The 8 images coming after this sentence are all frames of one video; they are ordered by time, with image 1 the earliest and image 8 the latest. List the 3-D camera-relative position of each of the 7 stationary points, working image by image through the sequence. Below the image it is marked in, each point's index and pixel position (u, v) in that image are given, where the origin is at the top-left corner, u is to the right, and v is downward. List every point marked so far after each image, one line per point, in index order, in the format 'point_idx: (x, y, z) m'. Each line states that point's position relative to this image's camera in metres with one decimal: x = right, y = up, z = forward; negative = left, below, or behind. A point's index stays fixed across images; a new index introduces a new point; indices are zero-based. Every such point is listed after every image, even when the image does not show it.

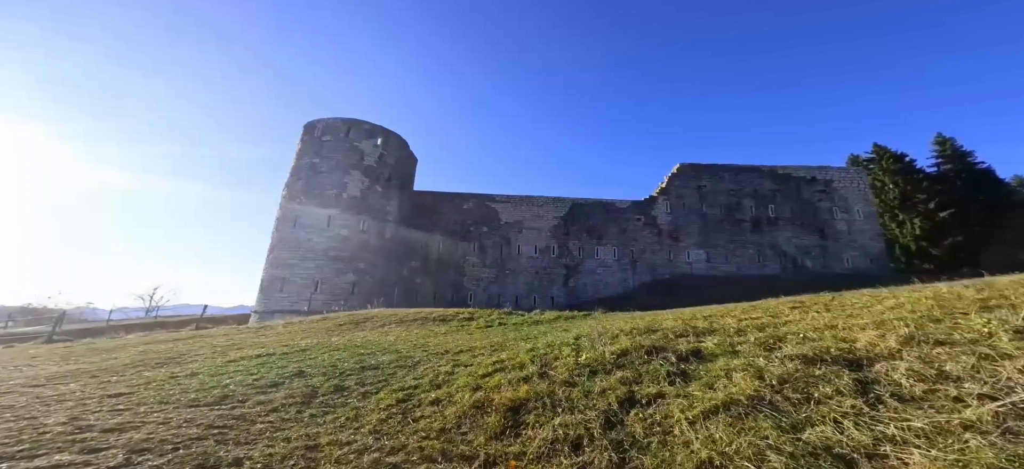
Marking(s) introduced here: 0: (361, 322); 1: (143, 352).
0: (-5.4, -3.2, +12.9) m
1: (-9.0, -2.9, +8.9) m
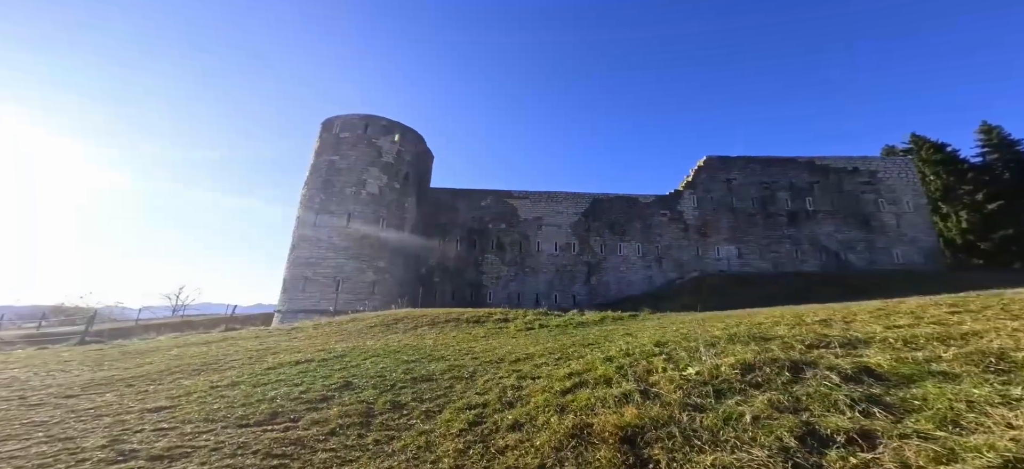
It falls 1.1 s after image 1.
0: (-4.1, -3.2, +12.5) m
1: (-8.0, -2.9, +8.6) m
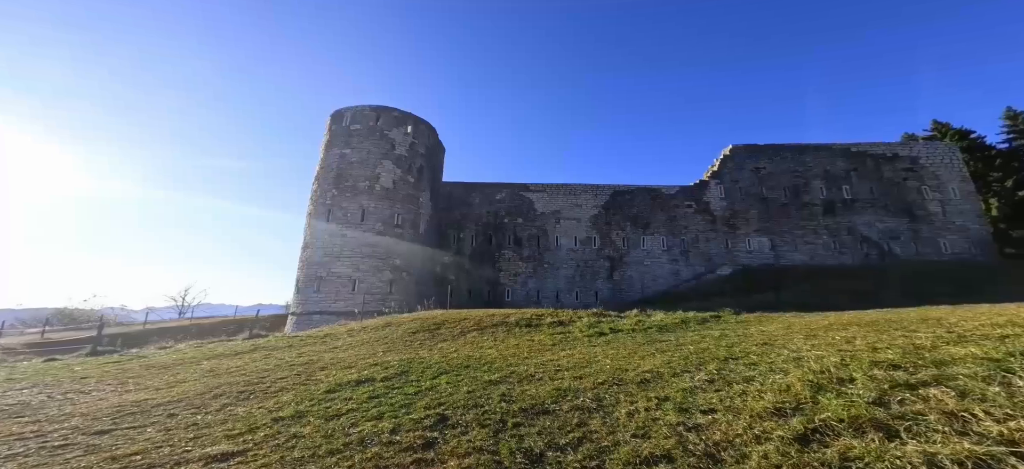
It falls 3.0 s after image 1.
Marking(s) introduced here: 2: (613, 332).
0: (-2.5, -3.0, +11.5) m
1: (-6.3, -2.9, +7.6) m
2: (+2.4, -2.3, +8.5) m
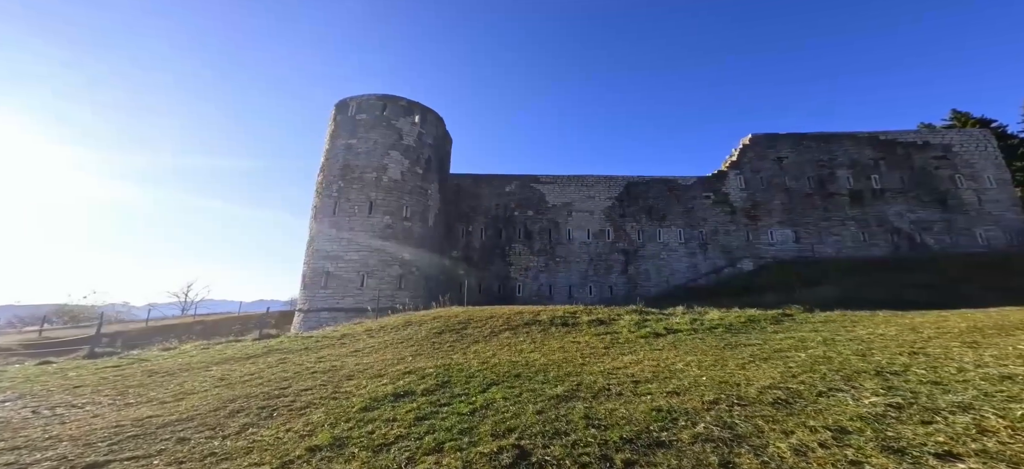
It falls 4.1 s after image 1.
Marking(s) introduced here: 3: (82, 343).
0: (-1.6, -2.8, +10.6) m
1: (-5.4, -2.8, +6.7) m
2: (+3.3, -2.1, +7.6) m
3: (-20.3, -5.1, +17.2) m
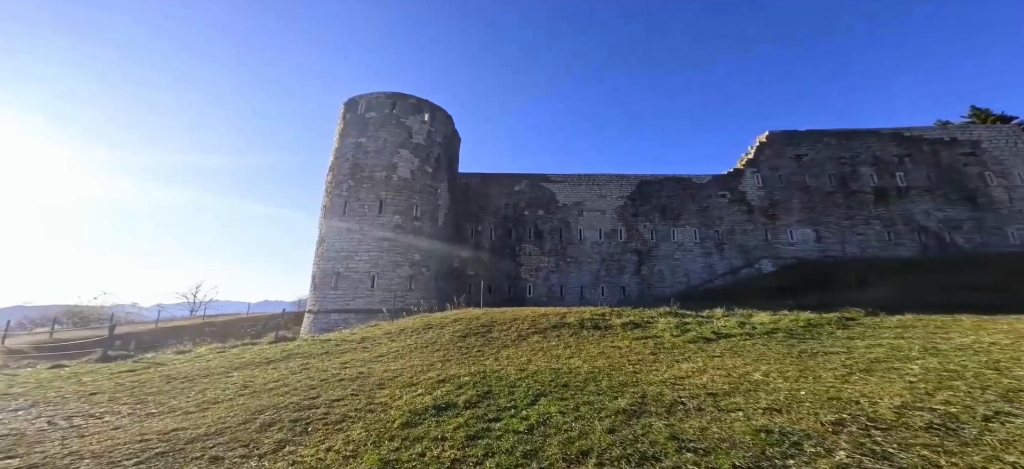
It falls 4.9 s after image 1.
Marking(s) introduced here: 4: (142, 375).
0: (-0.8, -2.7, +10.1) m
1: (-4.7, -2.7, +6.3) m
2: (+4.0, -2.0, +7.1) m
3: (-19.5, -5.1, +16.8) m
4: (-8.5, -3.2, +8.3) m
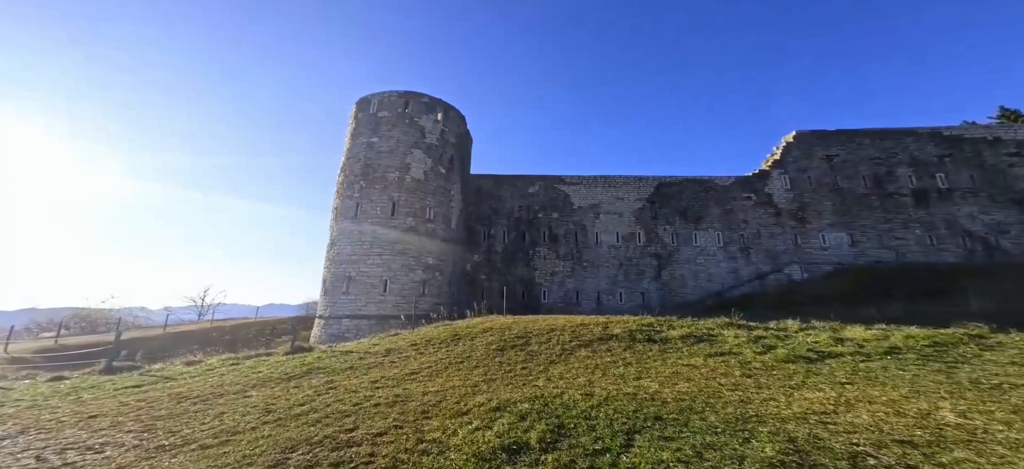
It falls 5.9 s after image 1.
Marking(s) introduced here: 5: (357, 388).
0: (+0.2, -2.8, +9.1) m
1: (-3.7, -2.7, +5.3) m
2: (+5.1, -2.1, +6.0) m
3: (-18.4, -5.2, +16.0) m
4: (-7.4, -3.2, +7.4) m
5: (-2.8, -2.7, +6.5) m
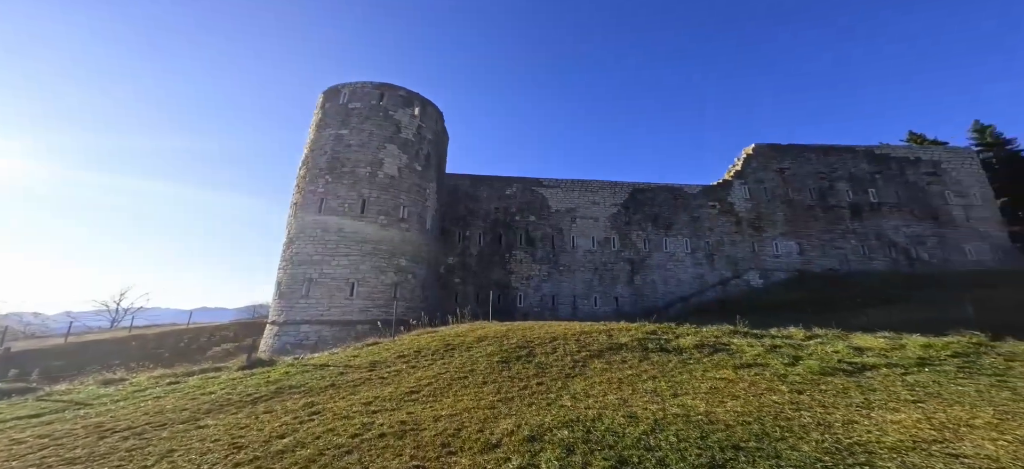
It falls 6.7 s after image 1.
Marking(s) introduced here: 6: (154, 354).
0: (+0.3, -2.8, +8.3) m
1: (-3.2, -2.6, +4.1) m
2: (+5.4, -2.1, +5.7) m
3: (-19.0, -4.8, +13.3) m
4: (-7.2, -3.0, +5.8) m
5: (-2.4, -2.7, +5.4) m
6: (-17.4, -5.8, +18.2) m
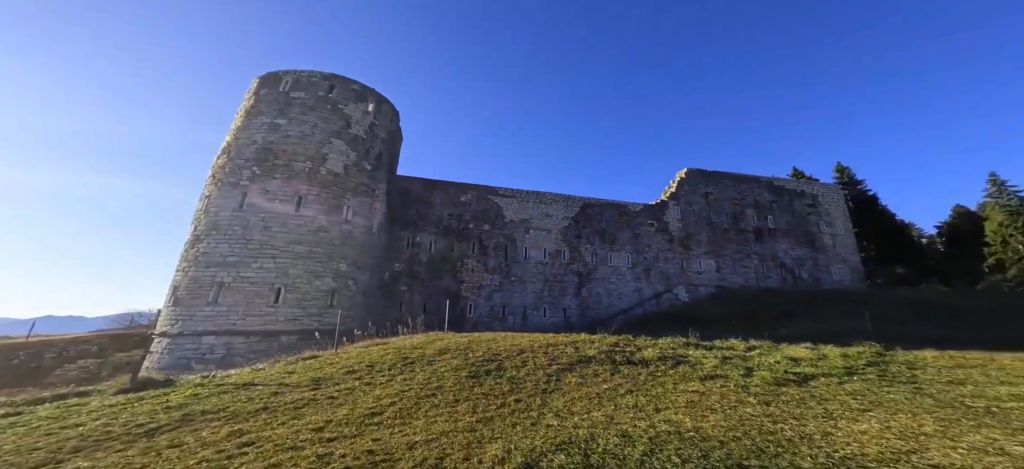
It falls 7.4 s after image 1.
0: (-0.3, -2.9, +7.8) m
1: (-3.2, -2.5, +3.2) m
2: (+5.1, -2.5, +6.1) m
3: (-20.2, -4.2, +9.8) m
4: (-7.4, -2.8, +4.2) m
5: (-2.6, -2.6, +4.5) m
6: (-19.4, -5.3, +14.9) m
